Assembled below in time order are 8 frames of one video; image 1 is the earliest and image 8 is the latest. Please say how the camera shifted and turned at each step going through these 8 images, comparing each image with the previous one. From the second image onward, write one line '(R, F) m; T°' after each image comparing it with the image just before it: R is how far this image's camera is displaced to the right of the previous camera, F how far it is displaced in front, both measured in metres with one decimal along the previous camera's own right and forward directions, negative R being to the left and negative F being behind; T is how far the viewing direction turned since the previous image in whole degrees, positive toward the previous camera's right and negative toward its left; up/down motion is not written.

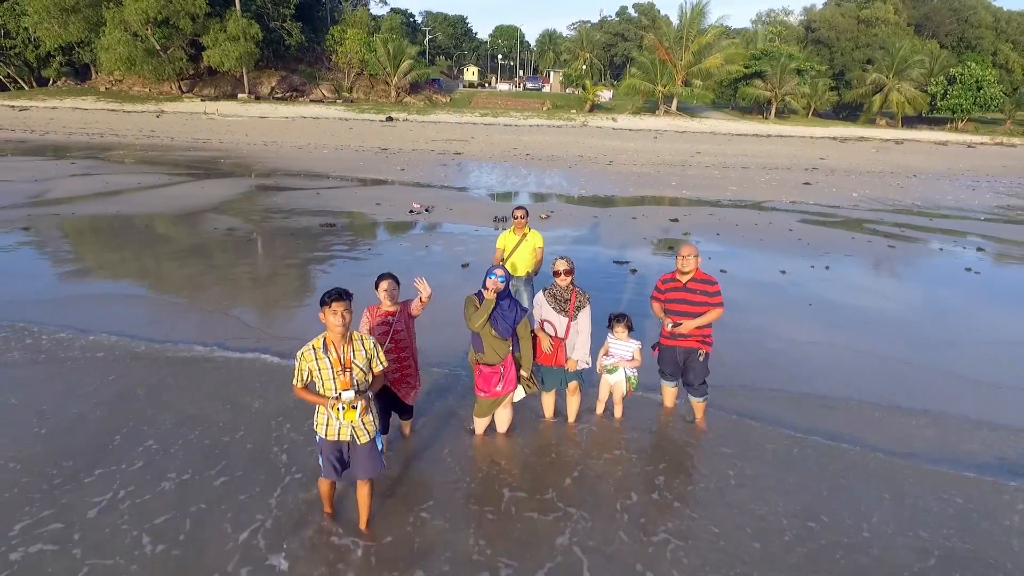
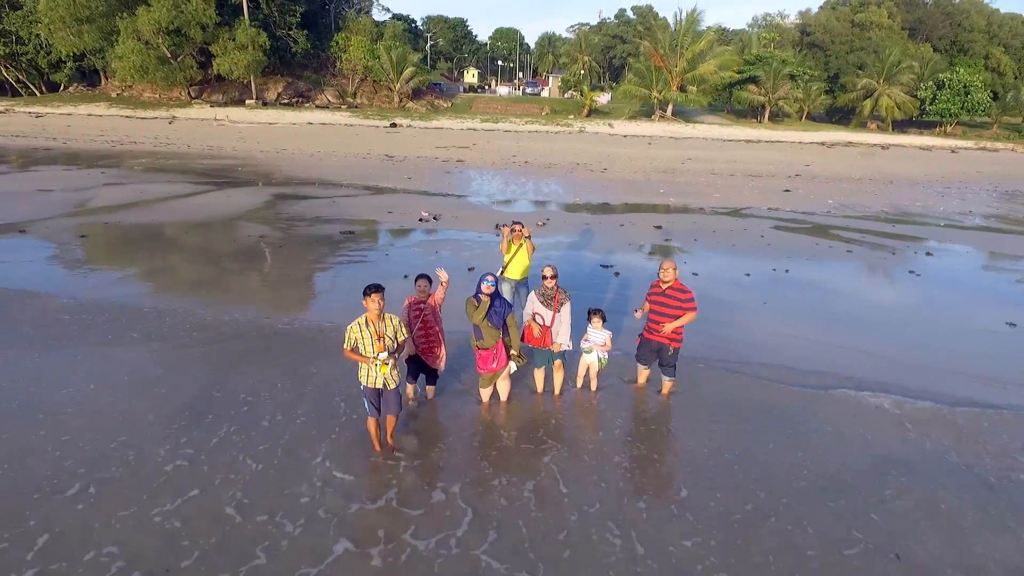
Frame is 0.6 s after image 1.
(0.0, -1.0) m; 0°
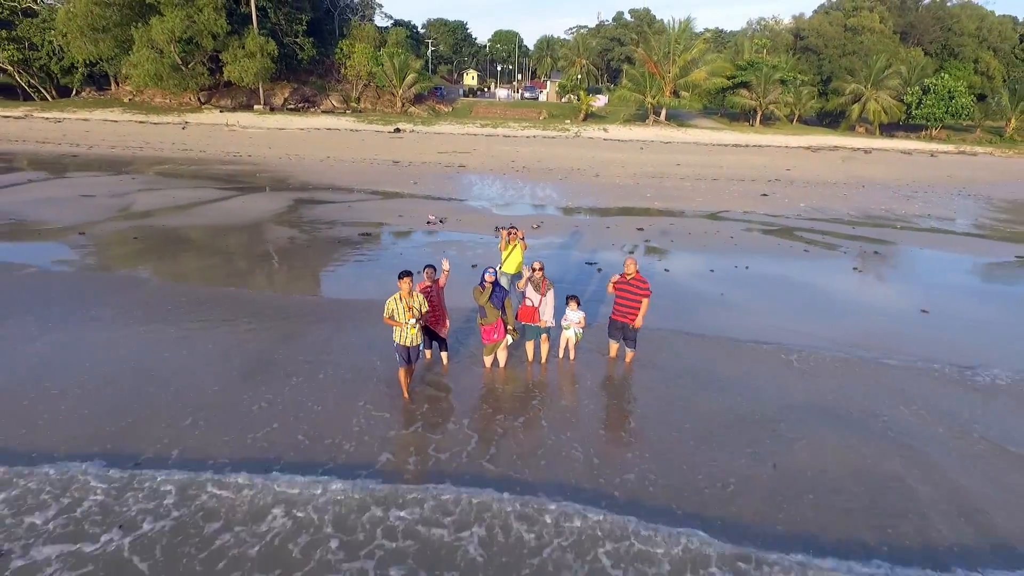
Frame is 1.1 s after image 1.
(0.0, -1.2) m; 0°
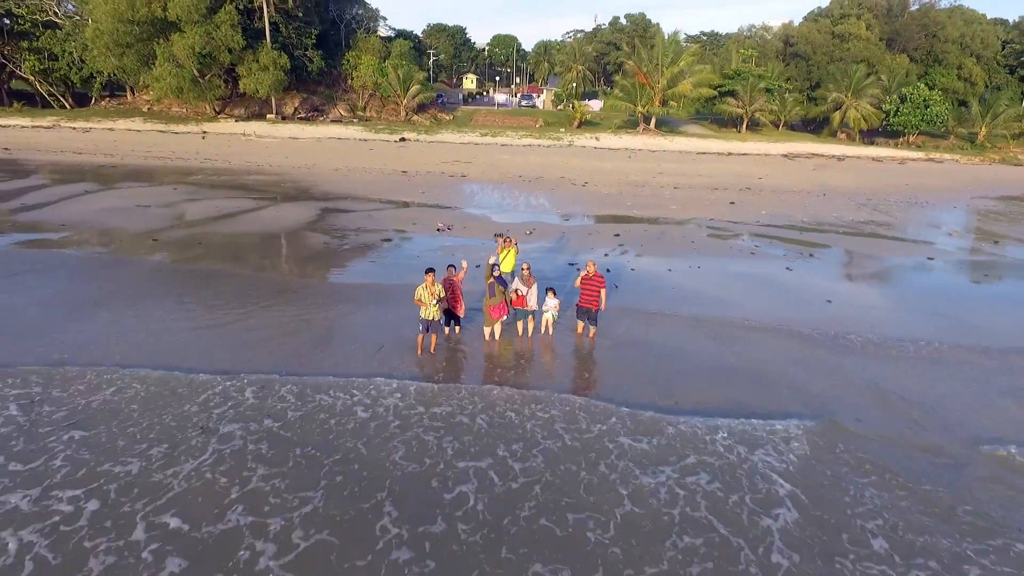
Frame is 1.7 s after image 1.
(+0.1, -2.0) m; 0°
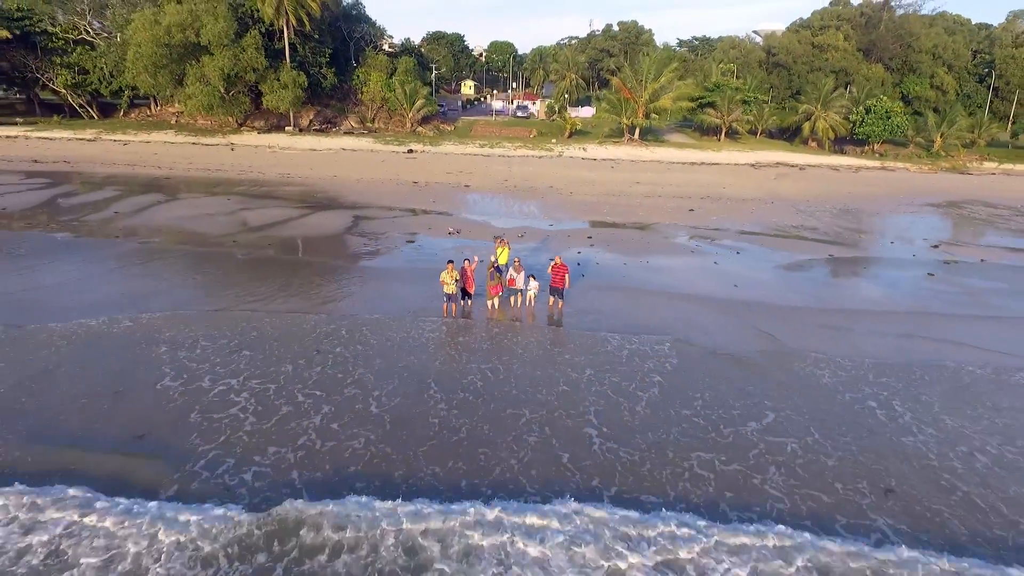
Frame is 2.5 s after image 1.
(+0.1, -3.5) m; 0°
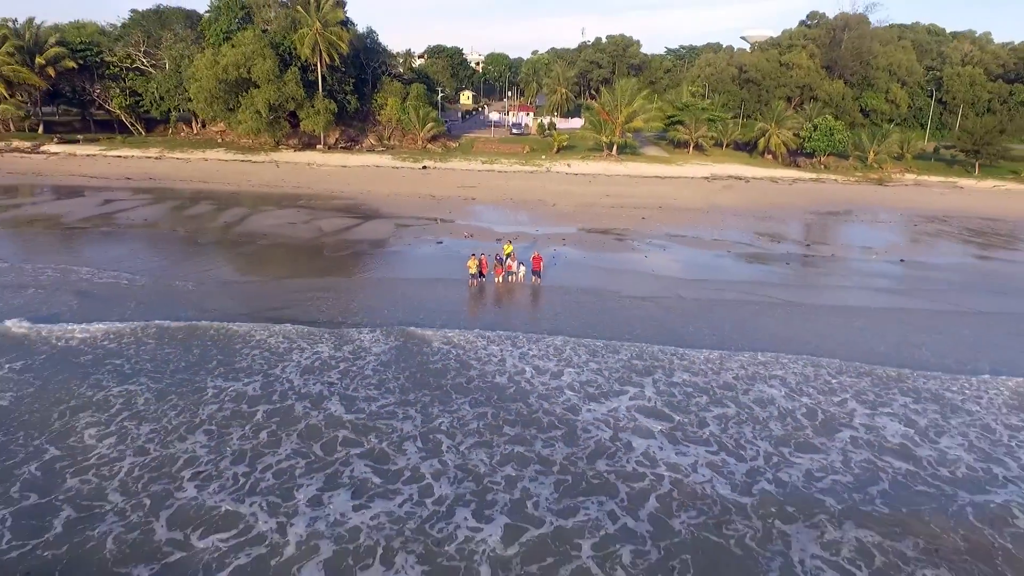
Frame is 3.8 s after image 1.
(0.0, -6.8) m; 0°
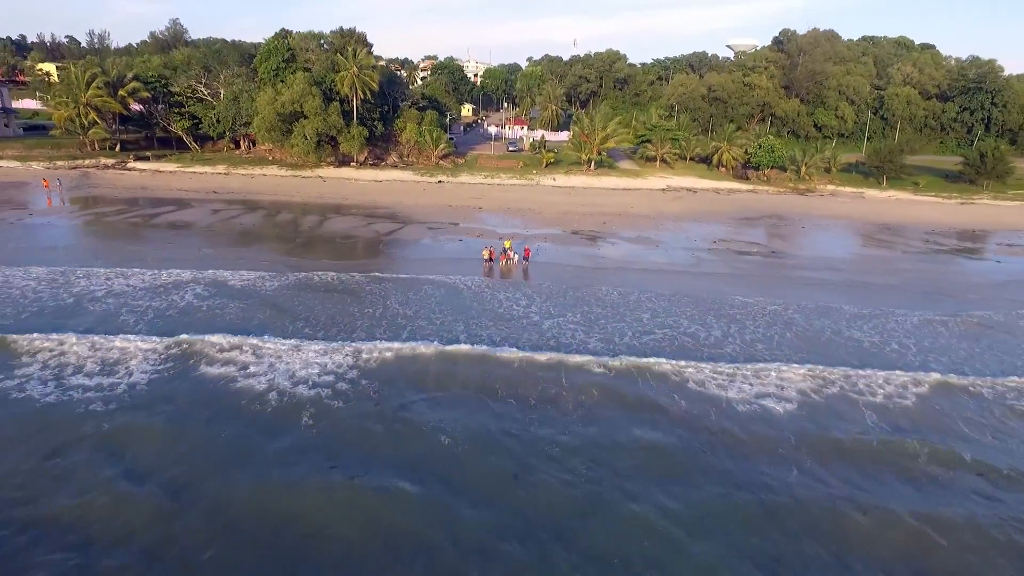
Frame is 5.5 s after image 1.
(-0.1, -9.9) m; 0°
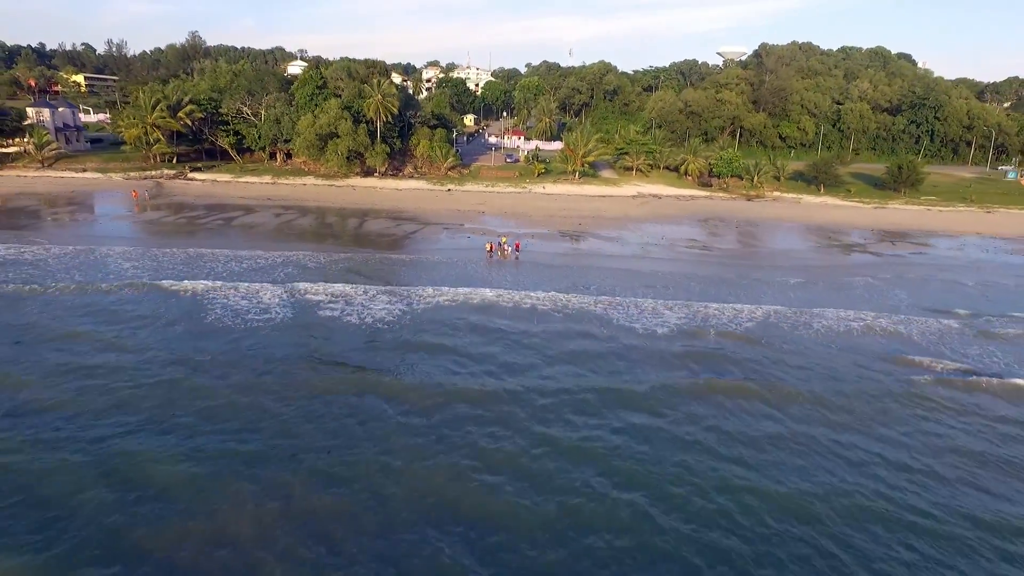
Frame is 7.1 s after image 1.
(+0.2, -9.9) m; 0°
